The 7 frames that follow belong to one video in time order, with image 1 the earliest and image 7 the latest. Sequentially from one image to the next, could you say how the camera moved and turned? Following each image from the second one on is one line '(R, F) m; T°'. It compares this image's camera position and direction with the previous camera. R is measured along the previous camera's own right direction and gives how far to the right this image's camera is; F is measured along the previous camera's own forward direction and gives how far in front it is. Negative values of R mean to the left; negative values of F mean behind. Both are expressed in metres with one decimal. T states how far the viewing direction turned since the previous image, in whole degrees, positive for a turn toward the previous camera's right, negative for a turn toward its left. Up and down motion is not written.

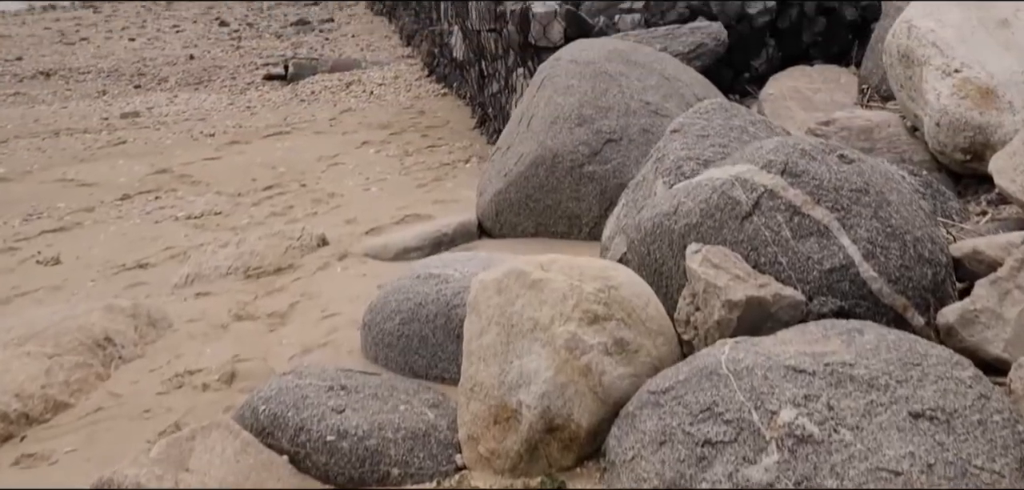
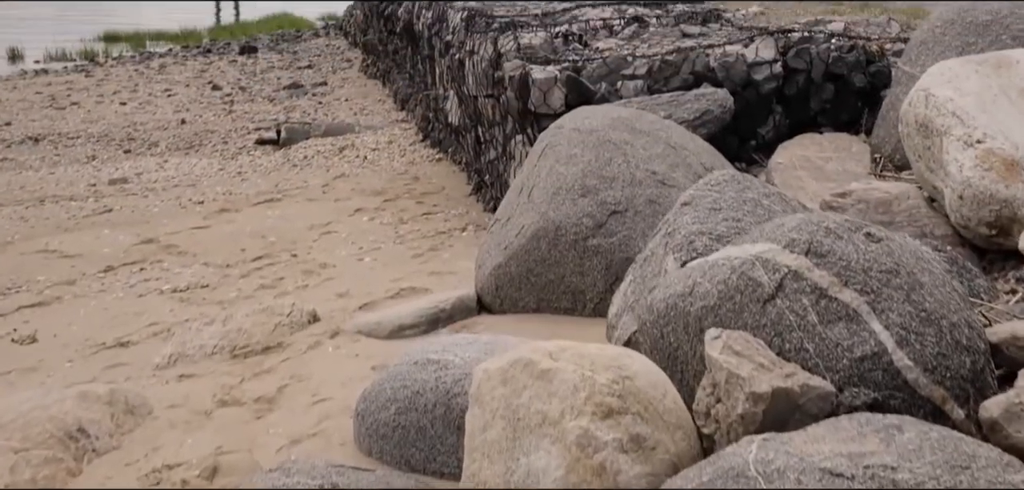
(0.0, +0.2) m; 0°
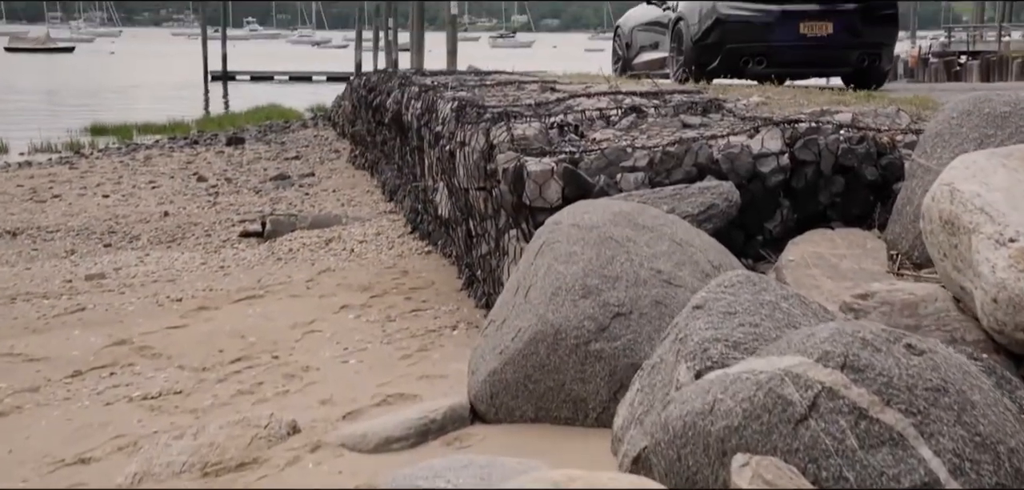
(0.0, +0.3) m; +1°
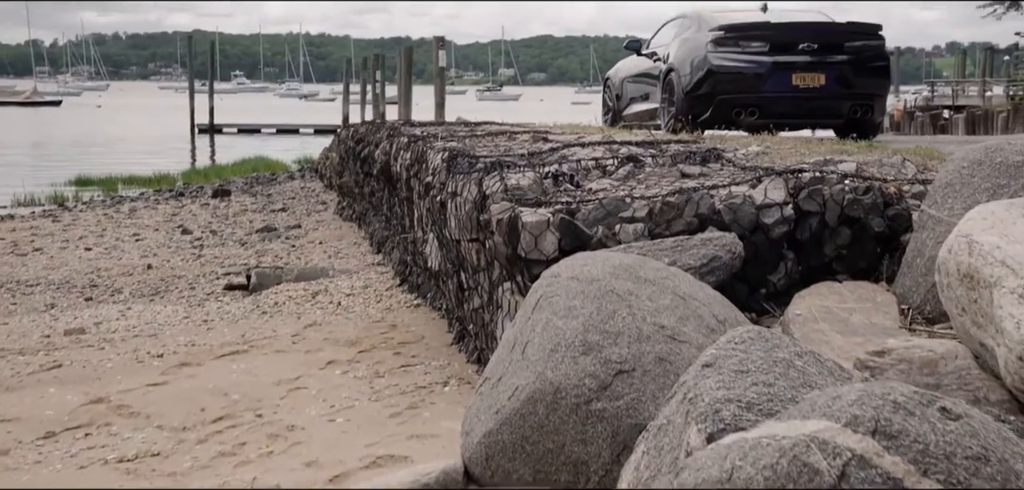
(0.0, +0.2) m; +1°
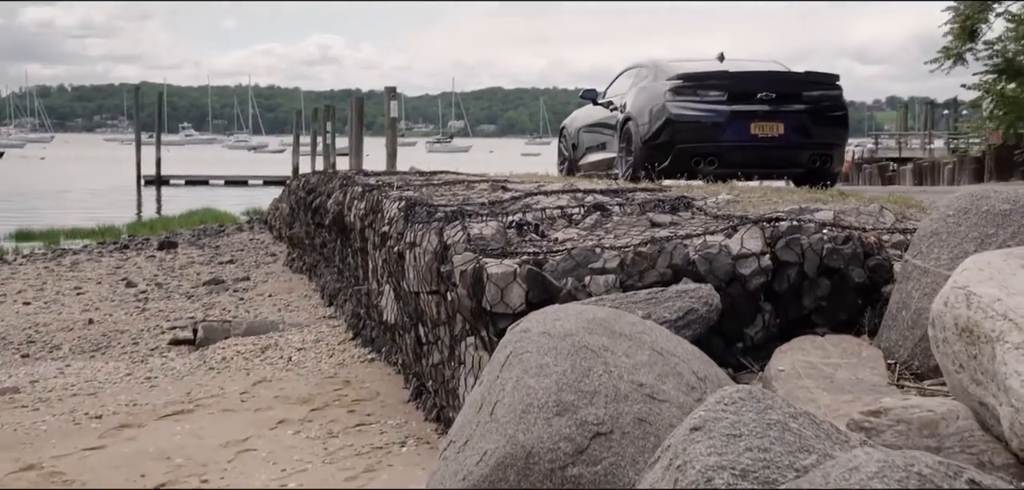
(-0.1, +0.3) m; +2°
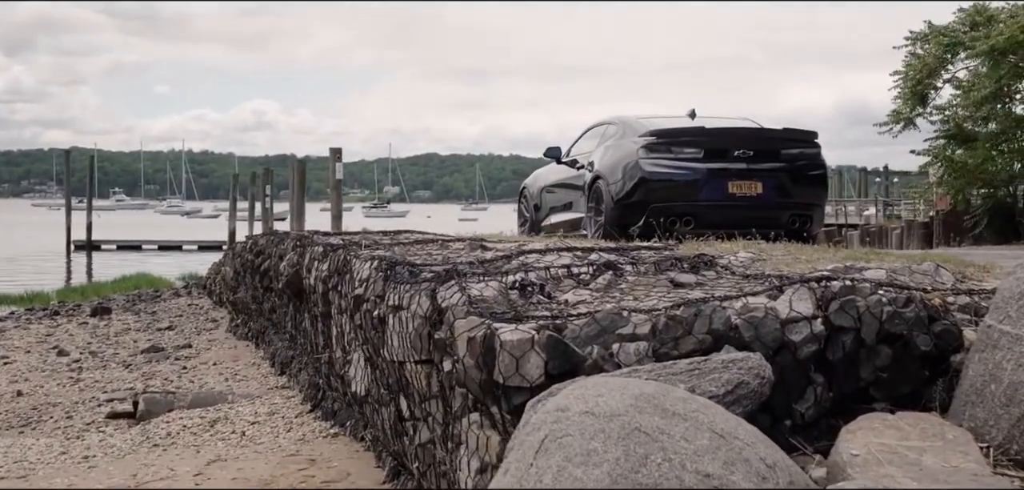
(-0.3, +0.7) m; +3°
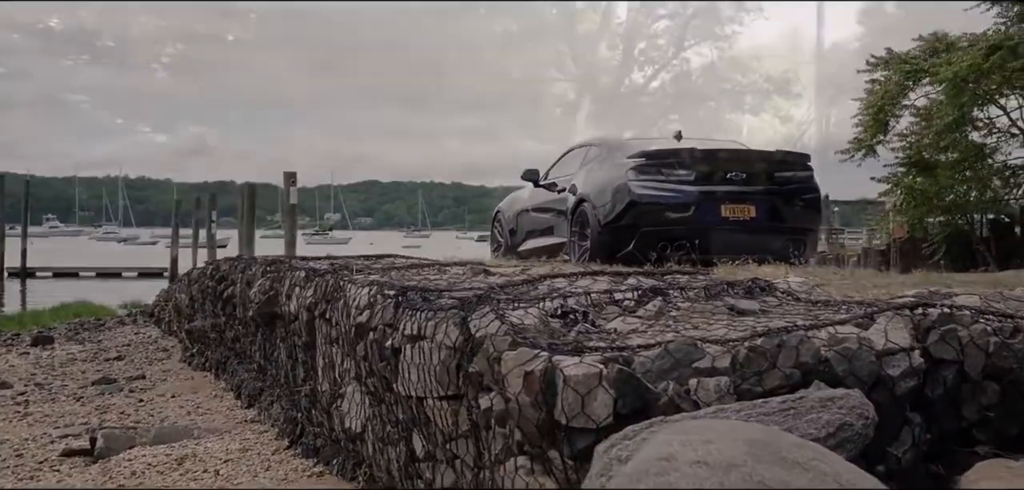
(-0.4, +0.5) m; +3°
